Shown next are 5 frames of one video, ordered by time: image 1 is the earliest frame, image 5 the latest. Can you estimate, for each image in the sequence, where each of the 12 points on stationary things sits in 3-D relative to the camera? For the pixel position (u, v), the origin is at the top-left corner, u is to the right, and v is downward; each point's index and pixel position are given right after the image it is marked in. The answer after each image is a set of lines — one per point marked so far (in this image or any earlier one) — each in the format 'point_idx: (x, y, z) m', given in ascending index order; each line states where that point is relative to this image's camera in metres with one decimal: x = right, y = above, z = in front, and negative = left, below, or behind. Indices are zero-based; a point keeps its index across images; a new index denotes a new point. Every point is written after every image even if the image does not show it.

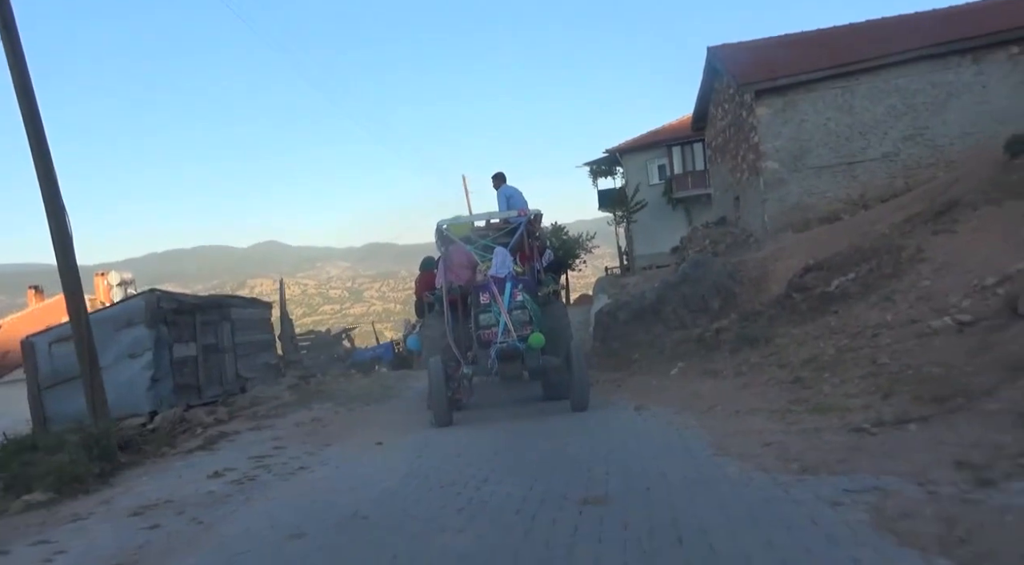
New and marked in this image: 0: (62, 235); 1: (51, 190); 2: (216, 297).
0: (-6.0, +0.6, +10.6) m
1: (-6.4, +1.3, +11.1) m
2: (-7.7, -0.4, +20.1) m
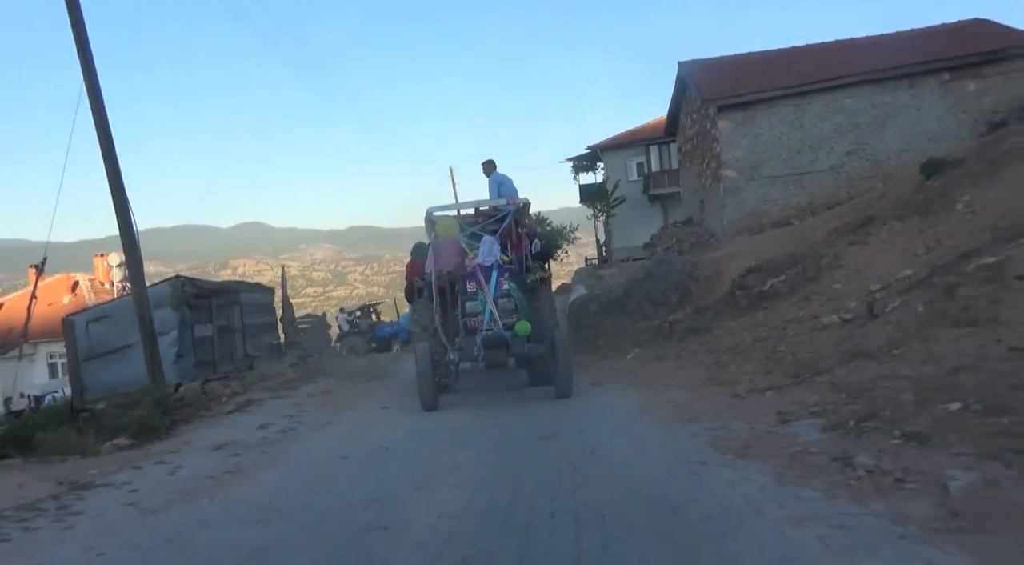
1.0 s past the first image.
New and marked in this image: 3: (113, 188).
0: (-6.3, +0.8, +12.9) m
1: (-6.7, +1.4, +13.3) m
2: (-8.2, -0.1, +22.4) m
3: (-6.7, +1.5, +13.1) m
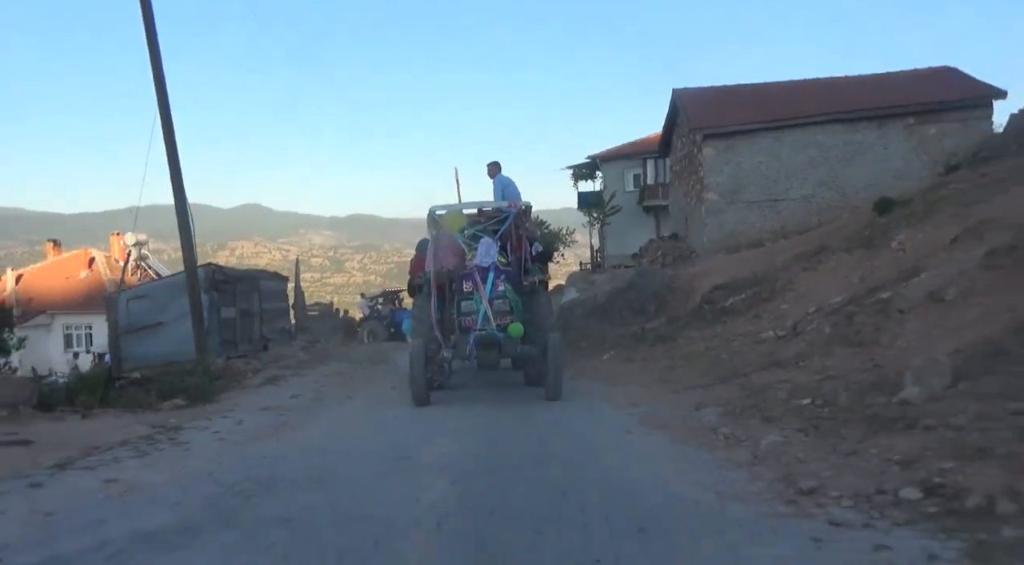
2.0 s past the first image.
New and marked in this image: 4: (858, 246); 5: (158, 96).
0: (-6.3, +1.0, +15.2) m
1: (-6.7, +1.7, +15.6) m
2: (-8.3, +0.3, +24.6) m
3: (-6.7, +1.8, +15.4) m
4: (+8.1, +0.8, +18.2) m
5: (-7.0, +3.7, +15.6) m
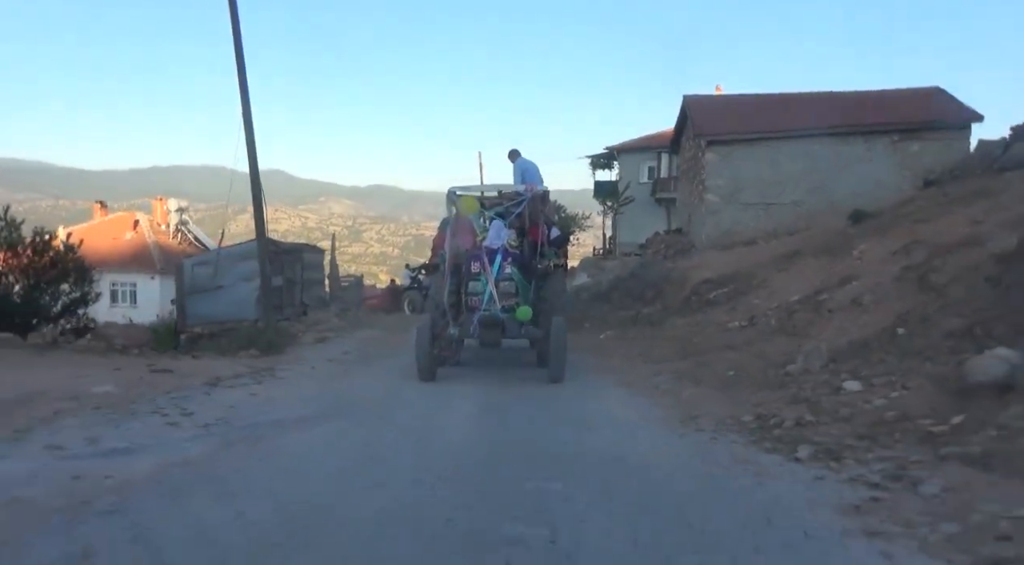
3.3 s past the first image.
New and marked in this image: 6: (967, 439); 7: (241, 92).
0: (-6.0, +1.6, +18.3) m
1: (-6.3, +2.4, +18.6) m
2: (-7.8, +1.3, +27.8) m
3: (-6.3, +2.4, +18.5) m
4: (+8.5, +0.8, +21.0) m
5: (-6.4, +4.4, +18.6) m
6: (+3.1, -1.1, +5.4) m
7: (-6.5, +4.6, +18.8) m
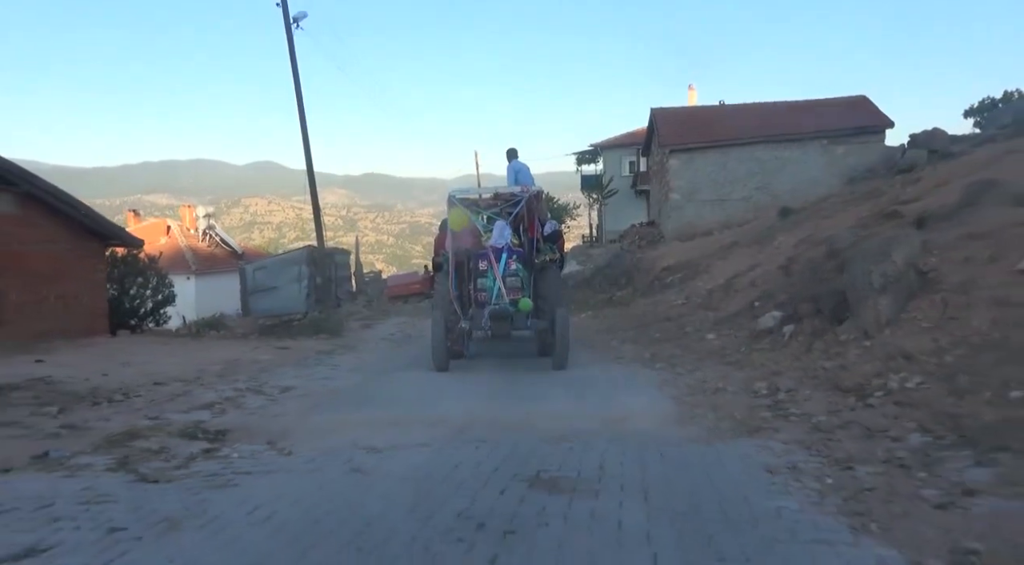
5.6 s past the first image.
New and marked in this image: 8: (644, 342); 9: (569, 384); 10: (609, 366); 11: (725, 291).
0: (-6.0, +1.6, +23.9) m
1: (-6.4, +2.3, +24.3) m
2: (-7.9, +1.4, +33.5) m
3: (-6.4, +2.4, +24.2) m
4: (+8.4, +1.4, +26.8) m
5: (-6.6, +4.4, +24.3) m
6: (+3.2, -1.0, +11.2) m
7: (-6.7, +4.5, +24.4) m
8: (+2.7, -1.2, +15.7) m
9: (+0.8, -1.4, +10.8) m
10: (+1.6, -1.3, +12.9) m
11: (+5.4, -0.2, +19.8) m
